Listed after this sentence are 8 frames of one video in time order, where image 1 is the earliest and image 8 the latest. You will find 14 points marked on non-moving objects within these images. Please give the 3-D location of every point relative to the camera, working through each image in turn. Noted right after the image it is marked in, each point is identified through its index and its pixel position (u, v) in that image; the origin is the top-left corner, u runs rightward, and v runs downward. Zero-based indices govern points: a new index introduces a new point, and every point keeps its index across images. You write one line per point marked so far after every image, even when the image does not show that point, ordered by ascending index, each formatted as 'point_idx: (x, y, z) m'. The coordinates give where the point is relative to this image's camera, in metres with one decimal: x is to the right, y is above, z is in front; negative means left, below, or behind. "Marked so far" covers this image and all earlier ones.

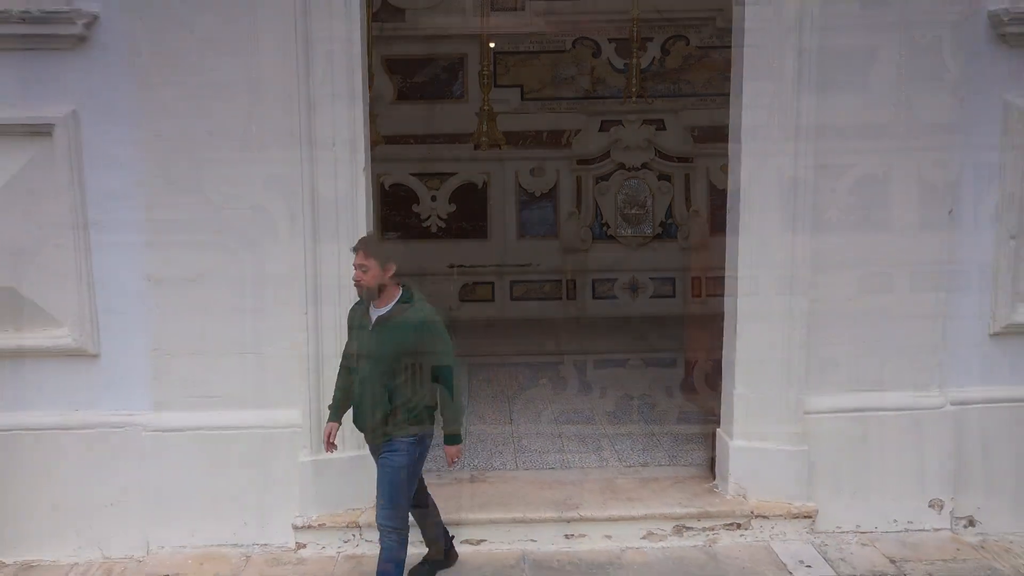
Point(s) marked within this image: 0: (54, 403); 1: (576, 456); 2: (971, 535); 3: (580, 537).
0: (-1.4, -0.4, +2.9) m
1: (+0.2, -0.6, +3.5) m
2: (+1.5, -0.8, +3.0) m
3: (+0.2, -0.8, +2.9) m
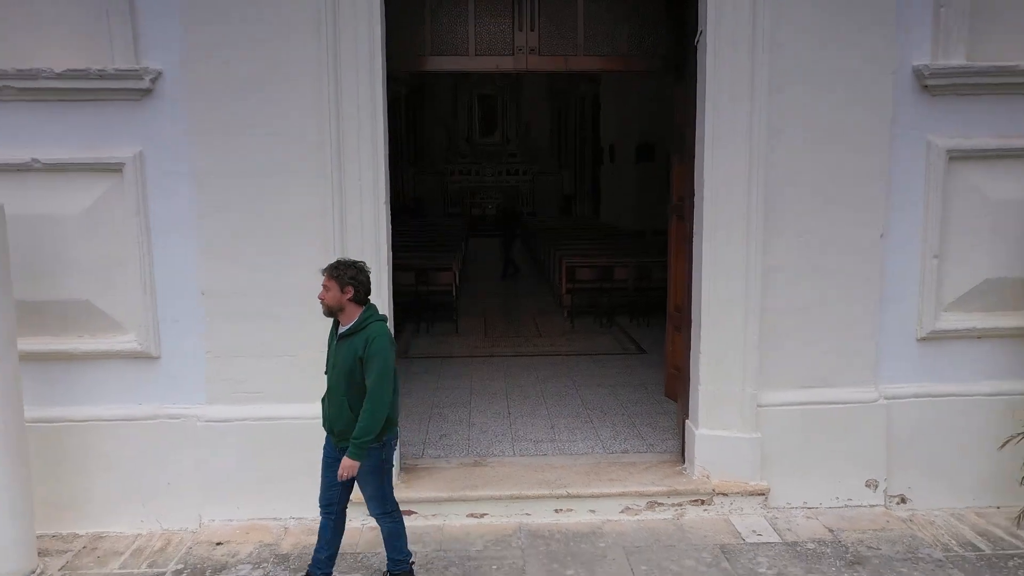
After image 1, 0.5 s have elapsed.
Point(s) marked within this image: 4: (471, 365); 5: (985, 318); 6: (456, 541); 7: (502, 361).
0: (-1.5, -0.4, +3.4) m
1: (+0.2, -0.7, +4.0) m
2: (+1.5, -0.8, +3.5) m
3: (+0.2, -0.8, +3.4) m
4: (-0.3, -0.5, +5.8) m
5: (+1.8, -0.1, +3.5) m
6: (-0.2, -0.9, +3.2) m
7: (-0.1, -0.5, +5.9) m
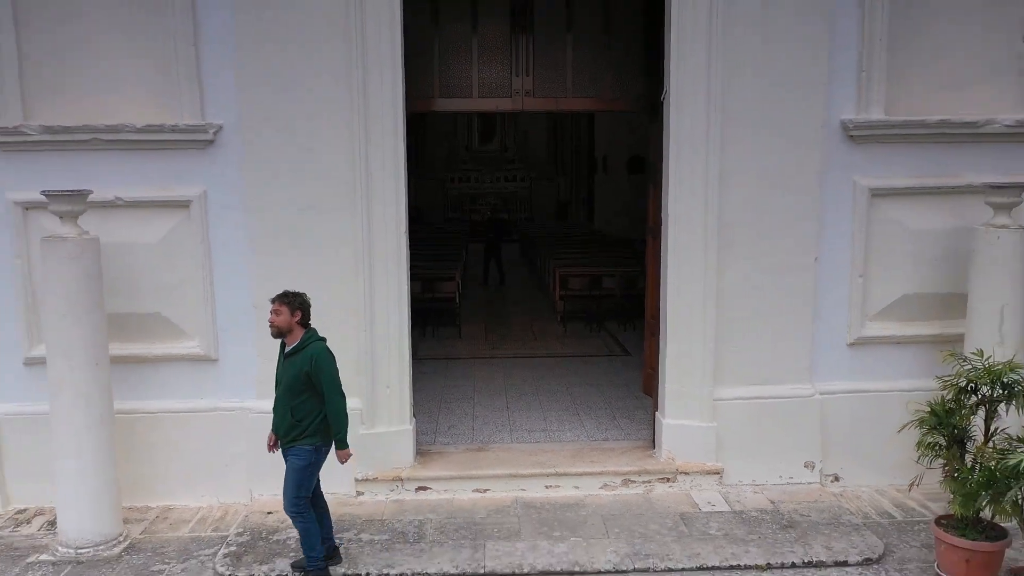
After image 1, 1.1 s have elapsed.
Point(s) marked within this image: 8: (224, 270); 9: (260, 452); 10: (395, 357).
0: (-1.5, -0.5, +4.1) m
1: (+0.2, -0.7, +4.7) m
2: (+1.5, -0.9, +4.2) m
3: (+0.2, -0.9, +4.1) m
4: (-0.3, -0.5, +6.5) m
5: (+1.8, -0.2, +4.2) m
6: (-0.2, -1.0, +3.9) m
7: (-0.1, -0.5, +6.6) m
8: (-1.3, +0.1, +4.1) m
9: (-1.1, -0.7, +4.1) m
10: (-0.5, -0.3, +4.2) m
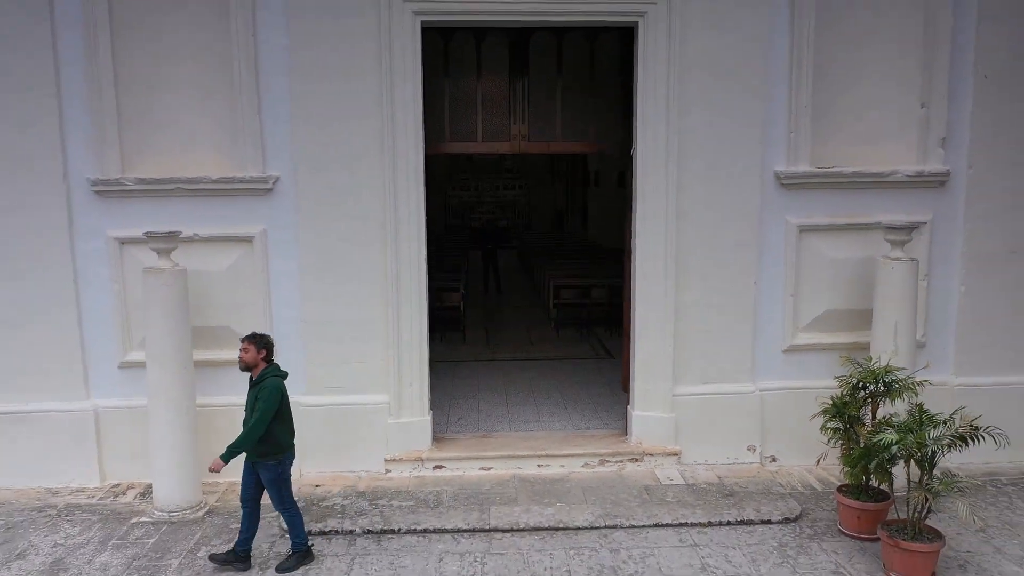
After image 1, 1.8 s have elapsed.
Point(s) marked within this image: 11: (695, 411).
0: (-1.5, -0.6, +5.1) m
1: (+0.2, -0.8, +5.7) m
2: (+1.5, -1.0, +5.2) m
3: (+0.2, -1.0, +5.1) m
4: (-0.3, -0.6, +7.5) m
5: (+1.8, -0.3, +5.2) m
6: (-0.2, -1.1, +4.9) m
7: (-0.1, -0.6, +7.6) m
8: (-1.3, 0.0, +5.1) m
9: (-1.1, -0.8, +5.1) m
10: (-0.5, -0.4, +5.2) m
11: (+1.0, -0.7, +5.2) m
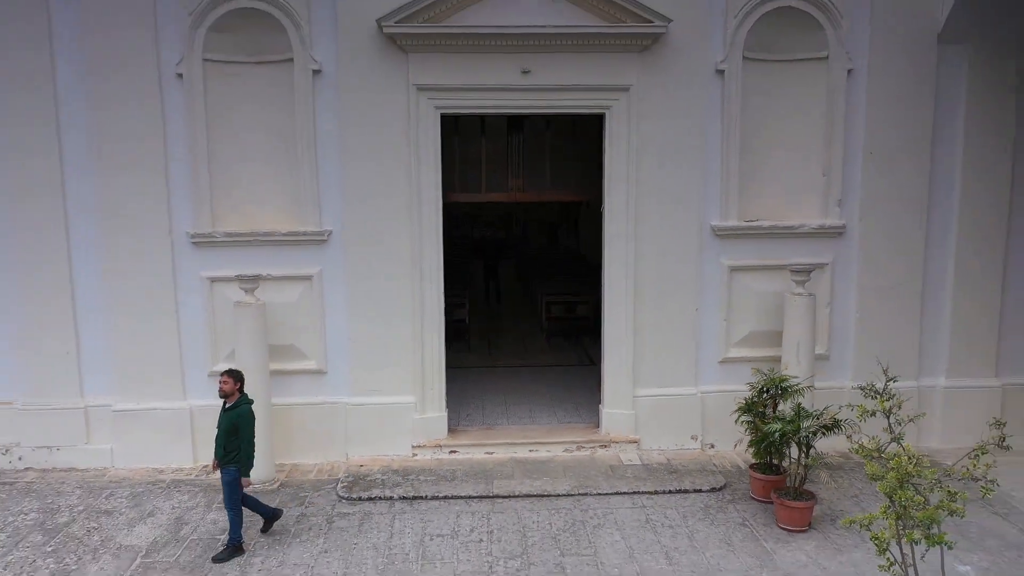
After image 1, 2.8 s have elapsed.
0: (-1.5, -0.8, +6.7) m
1: (+0.2, -1.0, +7.3) m
2: (+1.5, -1.2, +6.8) m
3: (+0.2, -1.2, +6.7) m
4: (-0.3, -0.8, +9.0) m
5: (+1.8, -0.5, +6.8) m
6: (-0.2, -1.2, +6.5) m
7: (-0.1, -0.8, +9.1) m
8: (-1.3, -0.2, +6.6) m
9: (-1.2, -1.0, +6.7) m
10: (-0.6, -0.6, +6.7) m
11: (+1.0, -0.9, +6.7) m
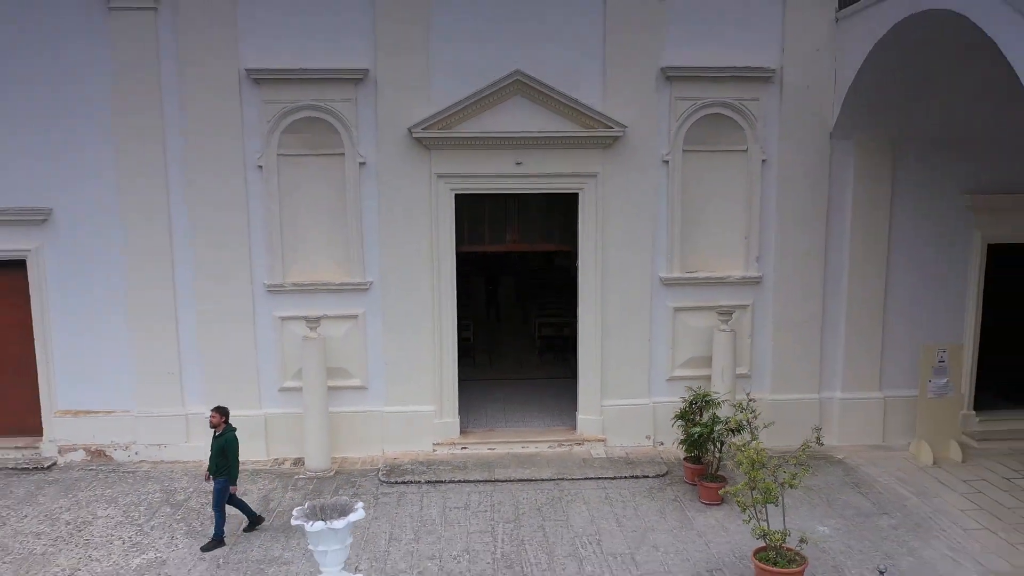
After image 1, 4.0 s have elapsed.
0: (-1.5, -1.1, +8.8) m
1: (+0.2, -1.4, +9.4) m
2: (+1.4, -1.5, +8.9) m
3: (+0.1, -1.5, +8.8) m
4: (-0.3, -1.2, +11.1) m
5: (+1.8, -0.8, +8.9) m
6: (-0.3, -1.6, +8.6) m
7: (-0.1, -1.2, +11.2) m
8: (-1.3, -0.6, +8.7) m
9: (-1.2, -1.4, +8.8) m
10: (-0.6, -0.9, +8.8) m
11: (+1.0, -1.2, +8.8) m
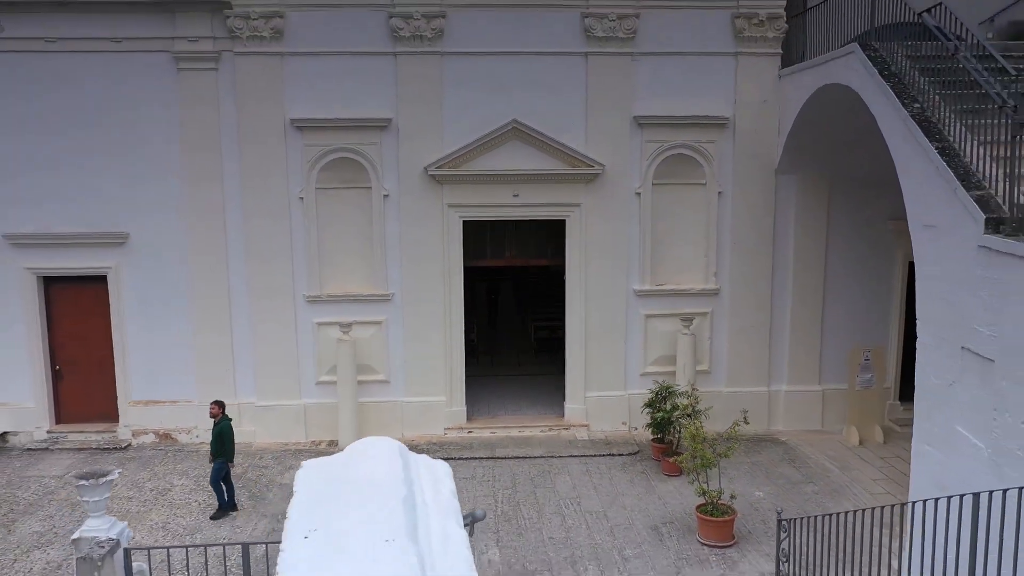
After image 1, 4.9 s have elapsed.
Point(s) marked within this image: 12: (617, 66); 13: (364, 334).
0: (-1.5, -1.2, +10.5) m
1: (+0.1, -1.5, +11.1) m
2: (+1.4, -1.7, +10.6) m
3: (+0.1, -1.6, +10.5) m
4: (-0.3, -1.3, +12.9) m
5: (+1.7, -0.9, +10.6) m
6: (-0.3, -1.7, +10.3) m
7: (-0.2, -1.3, +13.0) m
8: (-1.3, -0.7, +10.5) m
9: (-1.2, -1.5, +10.5) m
10: (-0.6, -1.1, +10.6) m
11: (+1.0, -1.3, +10.6) m
12: (+1.1, +2.4, +10.0) m
13: (-1.7, -0.5, +10.4) m
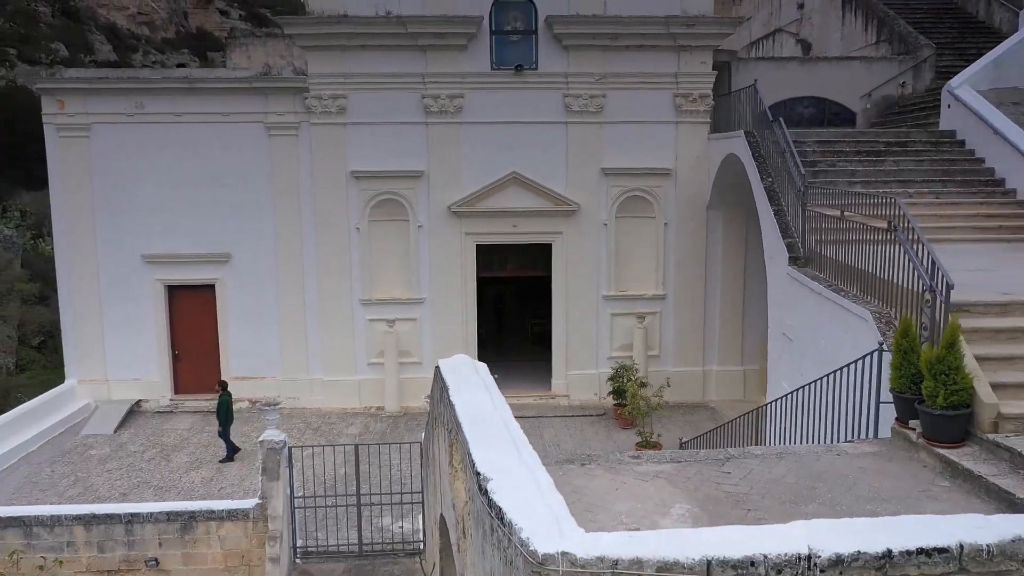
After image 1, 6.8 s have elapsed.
0: (-1.5, -1.3, +14.2) m
1: (+0.2, -1.6, +14.8) m
2: (+1.4, -1.7, +14.3) m
3: (+0.1, -1.7, +14.2) m
4: (-0.3, -1.4, +16.6) m
5: (+1.7, -1.0, +14.3) m
6: (-0.3, -1.8, +14.0) m
7: (-0.1, -1.4, +16.7) m
8: (-1.3, -0.8, +14.2) m
9: (-1.2, -1.6, +14.2) m
10: (-0.6, -1.1, +14.3) m
11: (+1.0, -1.4, +14.2) m
12: (+1.1, +2.3, +13.7) m
13: (-1.7, -0.6, +14.1) m
